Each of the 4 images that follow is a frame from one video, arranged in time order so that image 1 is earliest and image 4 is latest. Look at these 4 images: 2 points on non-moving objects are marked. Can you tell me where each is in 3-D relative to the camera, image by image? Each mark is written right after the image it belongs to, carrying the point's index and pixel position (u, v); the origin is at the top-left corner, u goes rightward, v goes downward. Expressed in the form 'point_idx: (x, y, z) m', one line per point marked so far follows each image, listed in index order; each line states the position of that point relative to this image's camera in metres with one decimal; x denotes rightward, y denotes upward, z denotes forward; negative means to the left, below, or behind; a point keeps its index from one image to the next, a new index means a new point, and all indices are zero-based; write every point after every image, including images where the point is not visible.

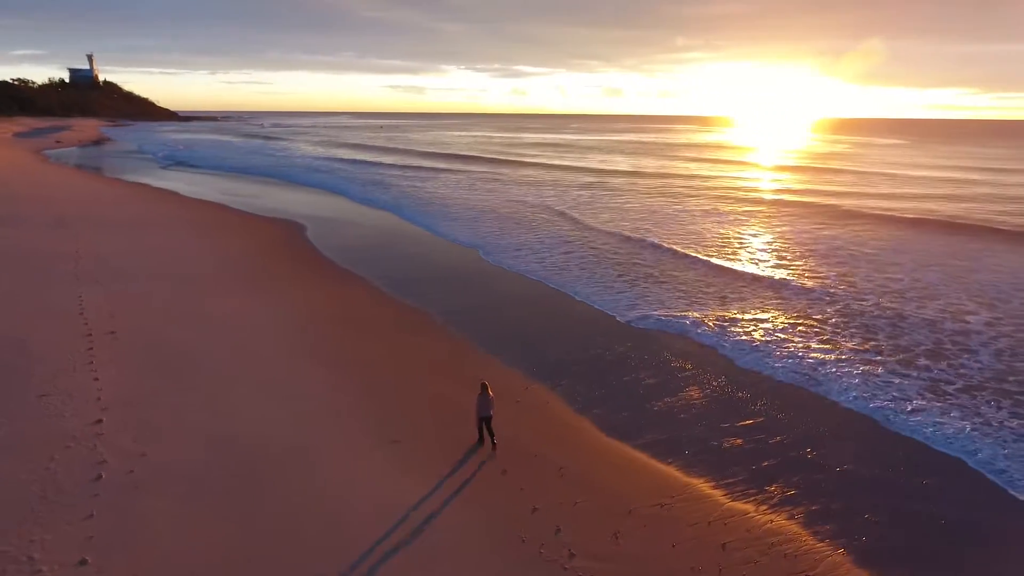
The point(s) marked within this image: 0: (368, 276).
0: (-3.4, +0.3, +15.1) m
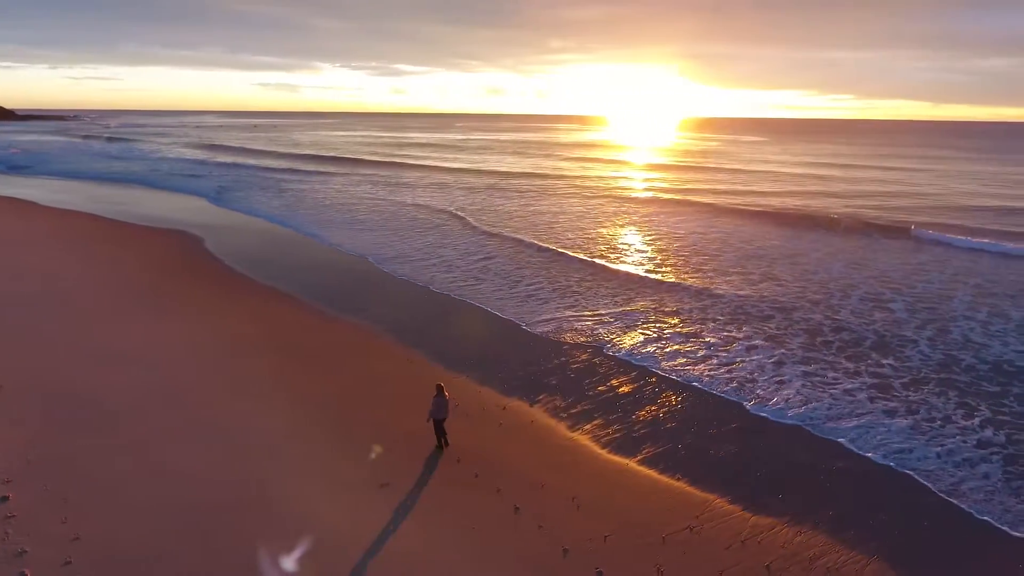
0: (-4.9, -0.1, +13.8) m
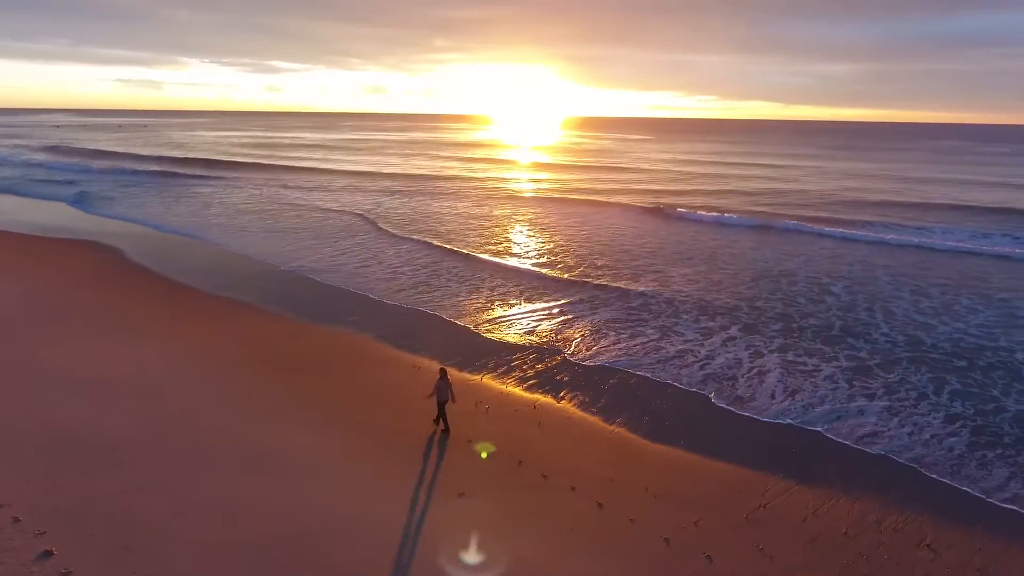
0: (-5.6, -0.3, +12.9) m
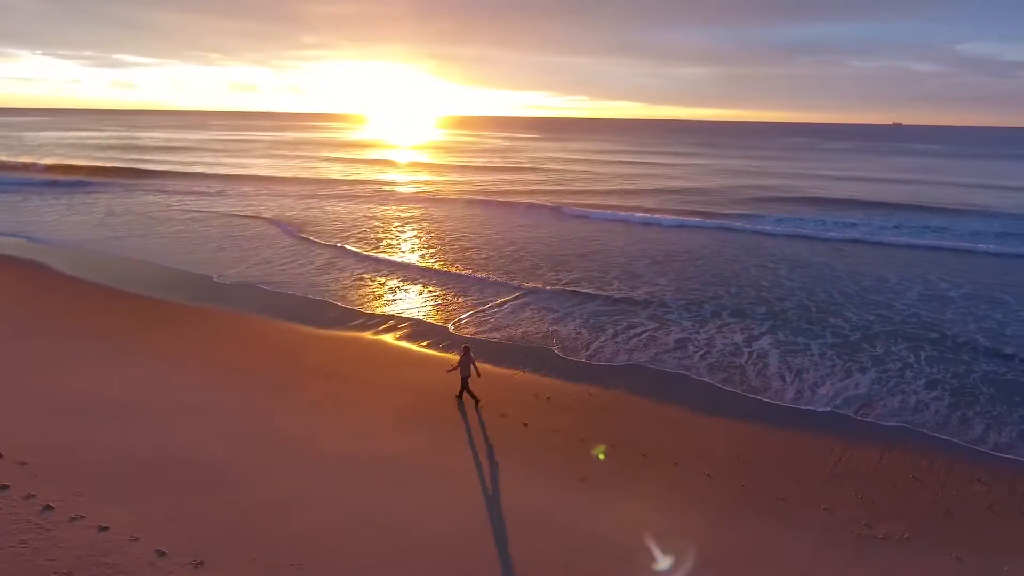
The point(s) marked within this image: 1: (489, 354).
0: (-5.7, -0.5, +12.2) m
1: (-0.4, -1.0, +10.3) m
